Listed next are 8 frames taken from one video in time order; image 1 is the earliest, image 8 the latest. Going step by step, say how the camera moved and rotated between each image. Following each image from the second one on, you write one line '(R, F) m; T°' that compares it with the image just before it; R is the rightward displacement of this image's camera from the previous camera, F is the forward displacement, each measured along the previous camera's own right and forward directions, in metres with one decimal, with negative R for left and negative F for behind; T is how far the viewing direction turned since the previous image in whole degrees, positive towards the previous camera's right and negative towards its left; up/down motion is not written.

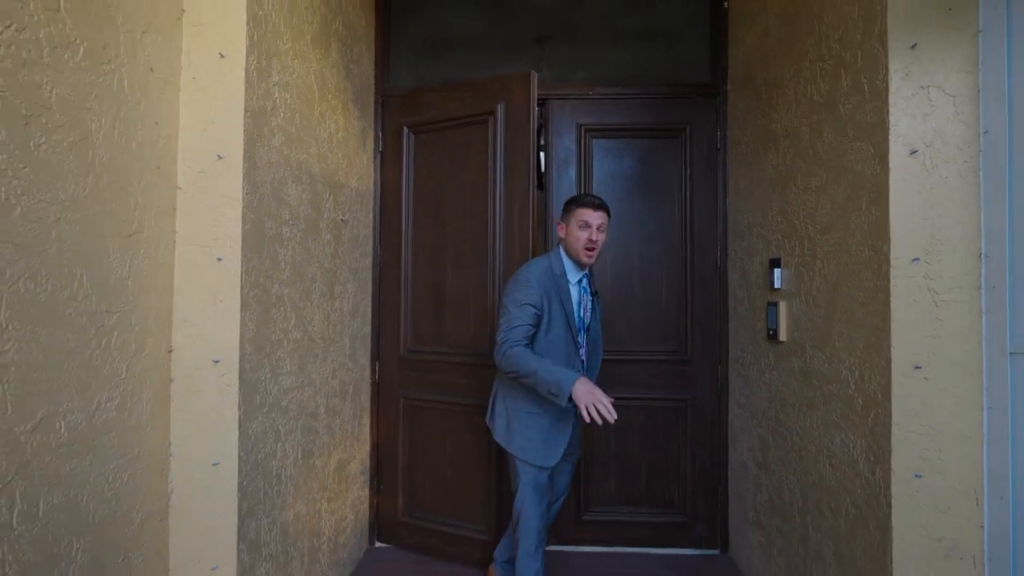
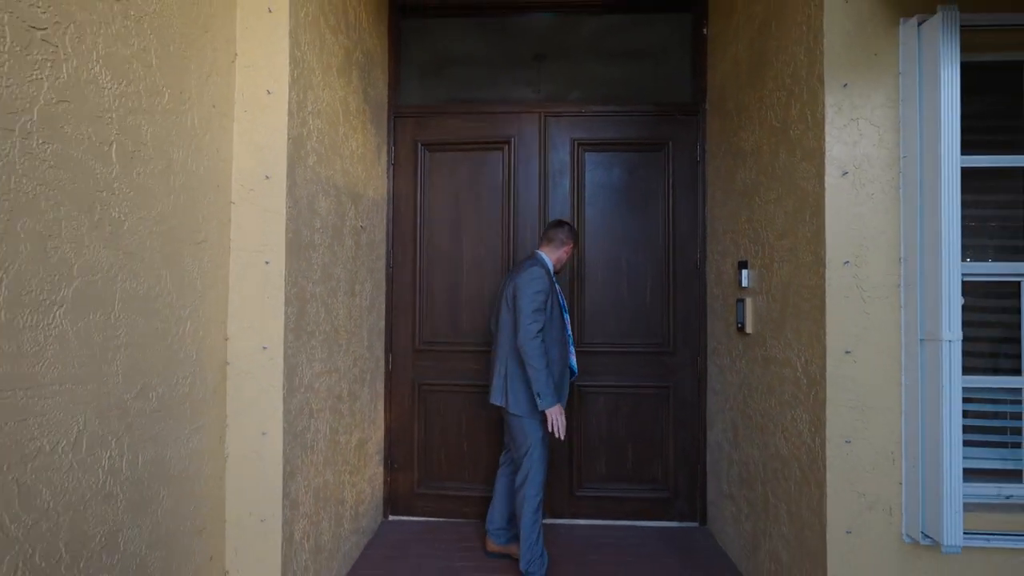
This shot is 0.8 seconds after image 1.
(0.0, -0.3) m; 0°
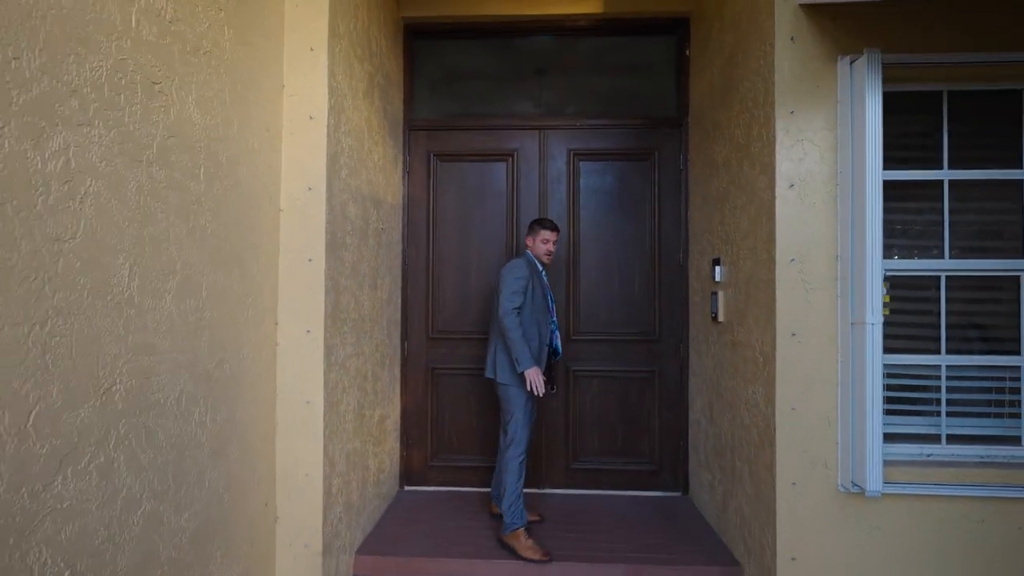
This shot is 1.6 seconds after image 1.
(0.0, -0.4) m; 0°
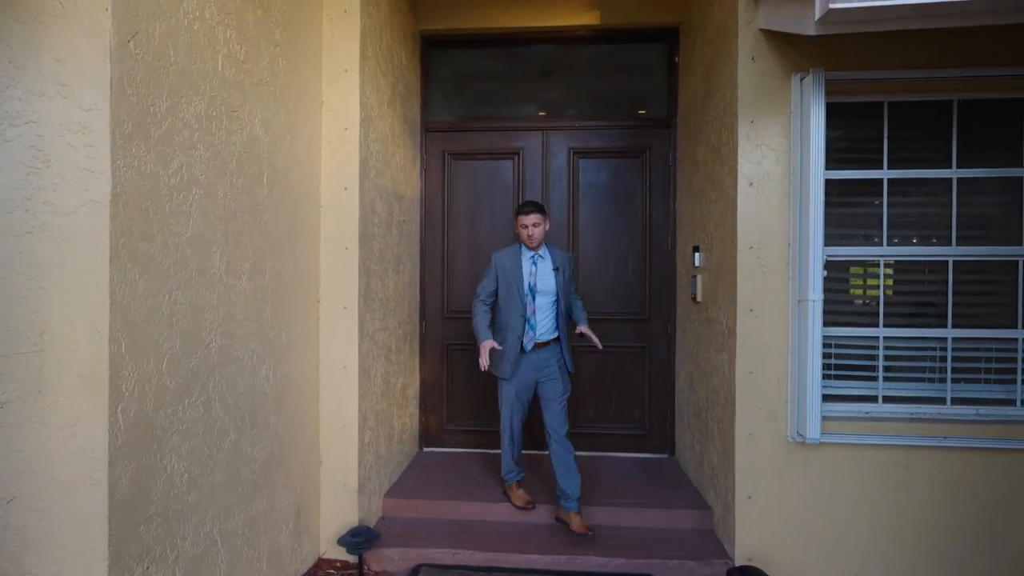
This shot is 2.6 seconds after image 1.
(+0.1, -0.4) m; -1°
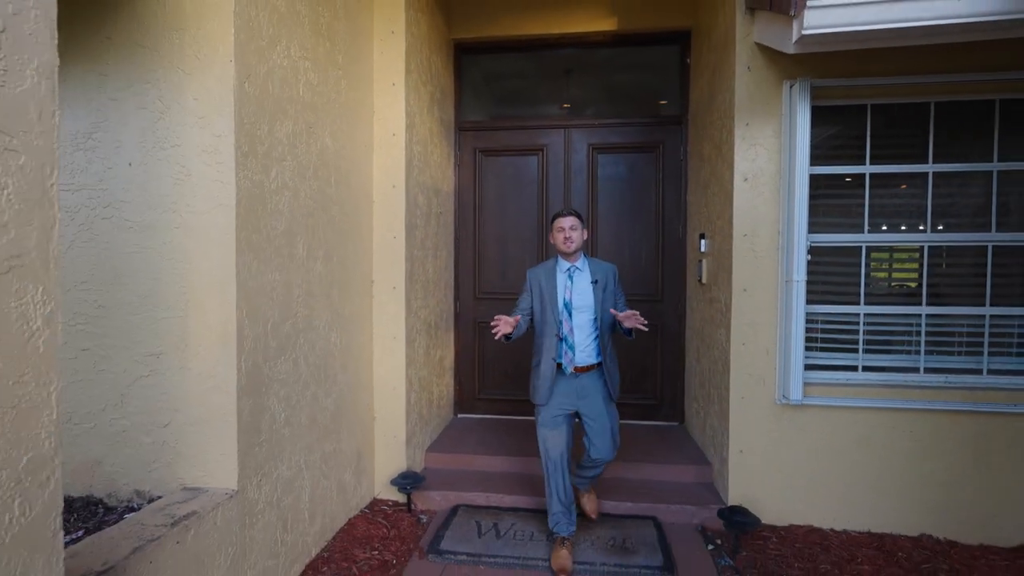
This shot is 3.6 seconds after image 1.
(0.0, -0.4) m; -3°
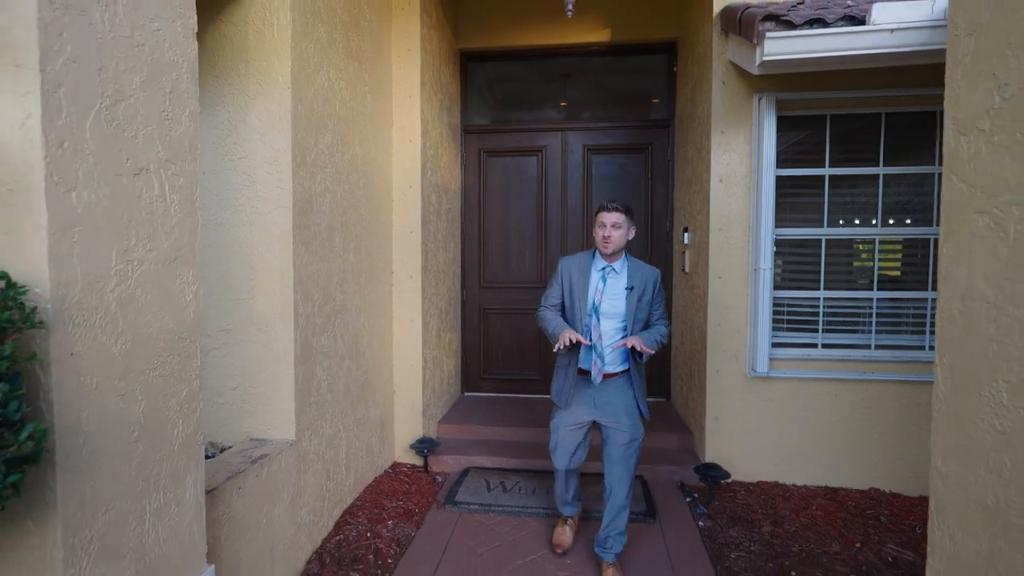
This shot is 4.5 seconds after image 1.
(0.0, -0.4) m; 0°
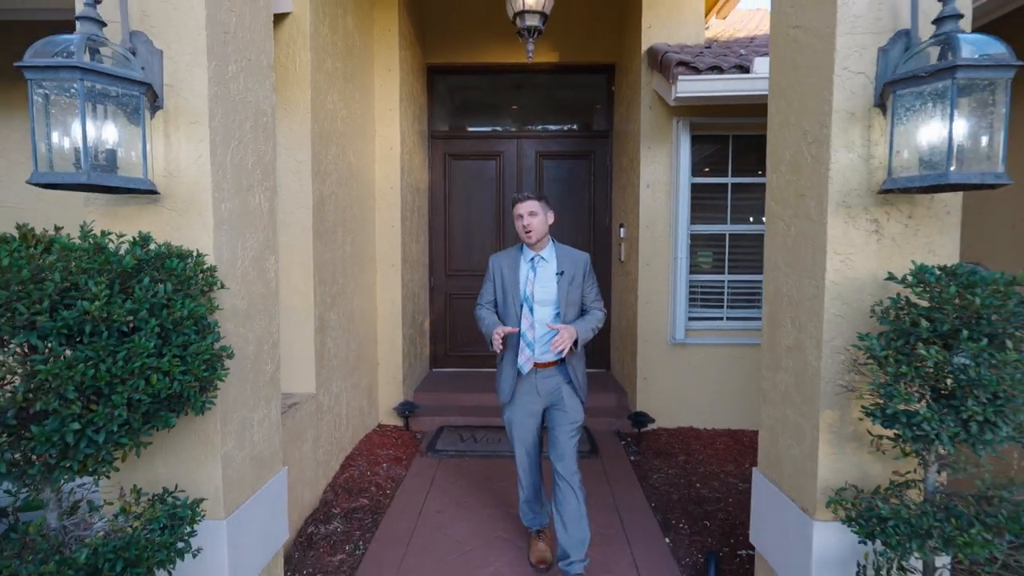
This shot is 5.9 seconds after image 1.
(-0.2, -0.7) m; +6°
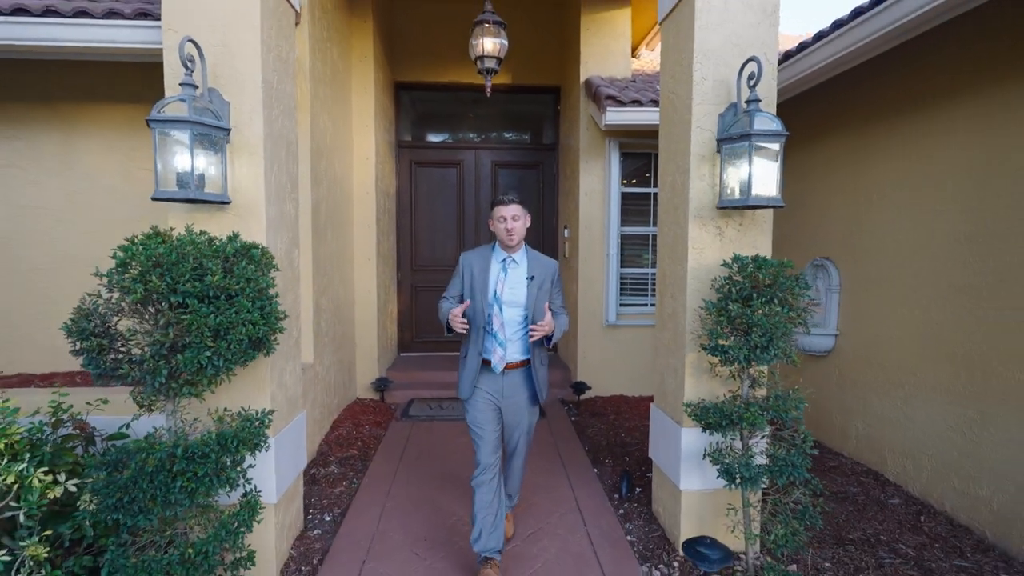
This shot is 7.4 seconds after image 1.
(-0.1, -0.7) m; +5°
